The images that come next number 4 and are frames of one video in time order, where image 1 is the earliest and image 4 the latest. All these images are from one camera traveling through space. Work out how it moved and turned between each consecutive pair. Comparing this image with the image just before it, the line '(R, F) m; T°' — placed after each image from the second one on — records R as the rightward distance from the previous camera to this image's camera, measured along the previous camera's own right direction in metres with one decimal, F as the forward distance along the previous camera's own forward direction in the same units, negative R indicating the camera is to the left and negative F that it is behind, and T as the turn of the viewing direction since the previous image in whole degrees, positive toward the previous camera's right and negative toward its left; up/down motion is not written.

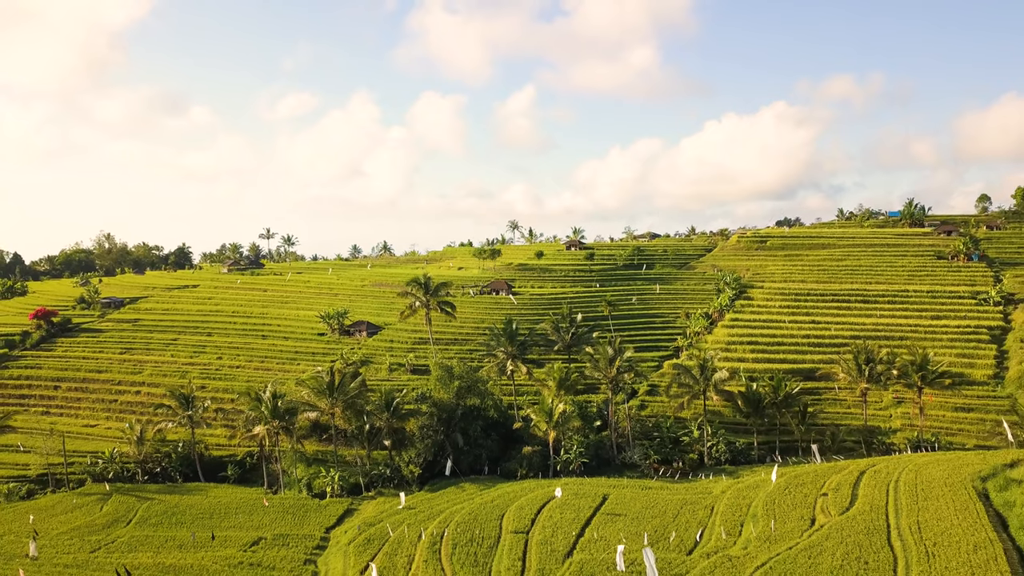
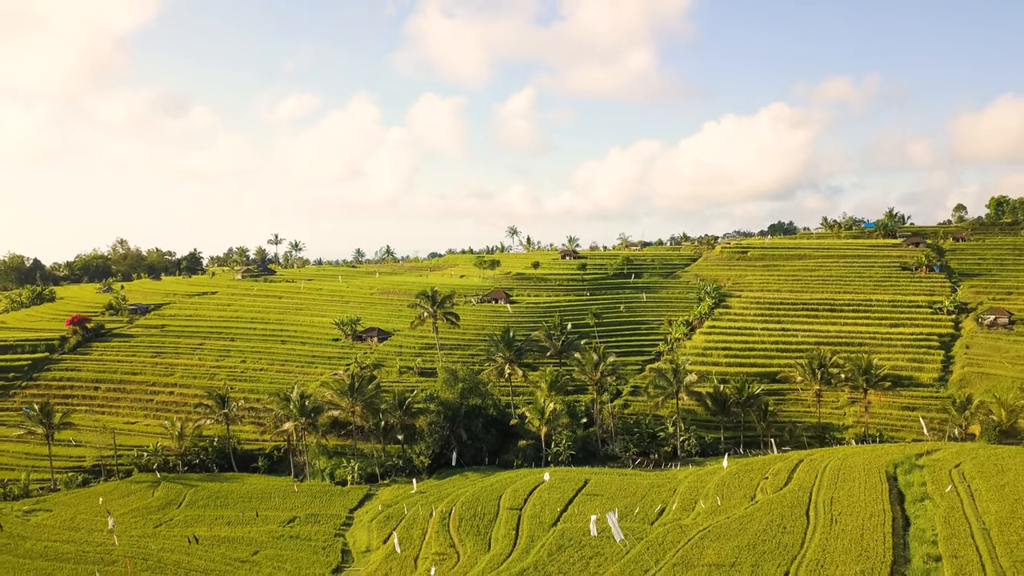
(+0.2, -6.8) m; 0°
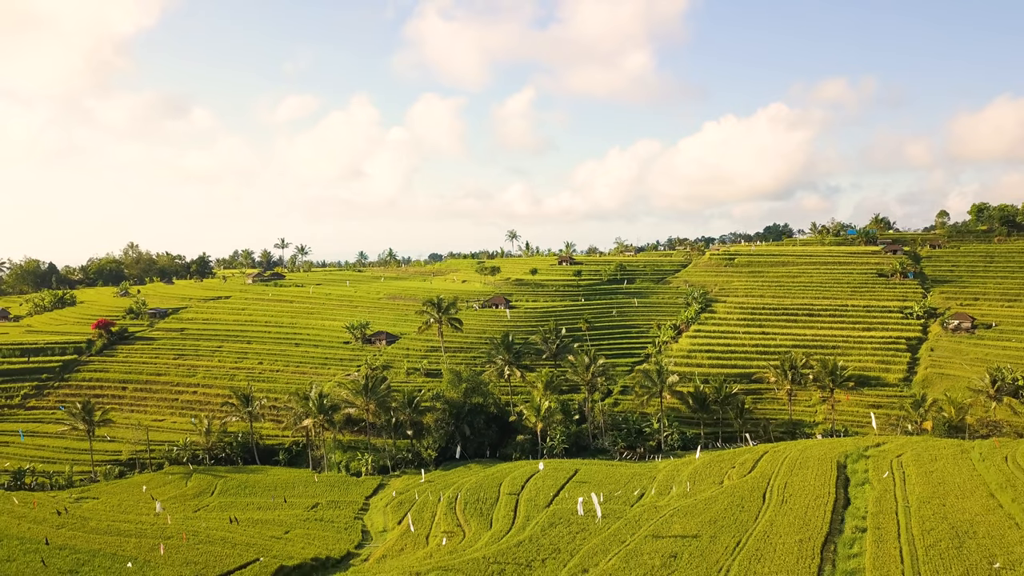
(+0.1, -5.4) m; 0°
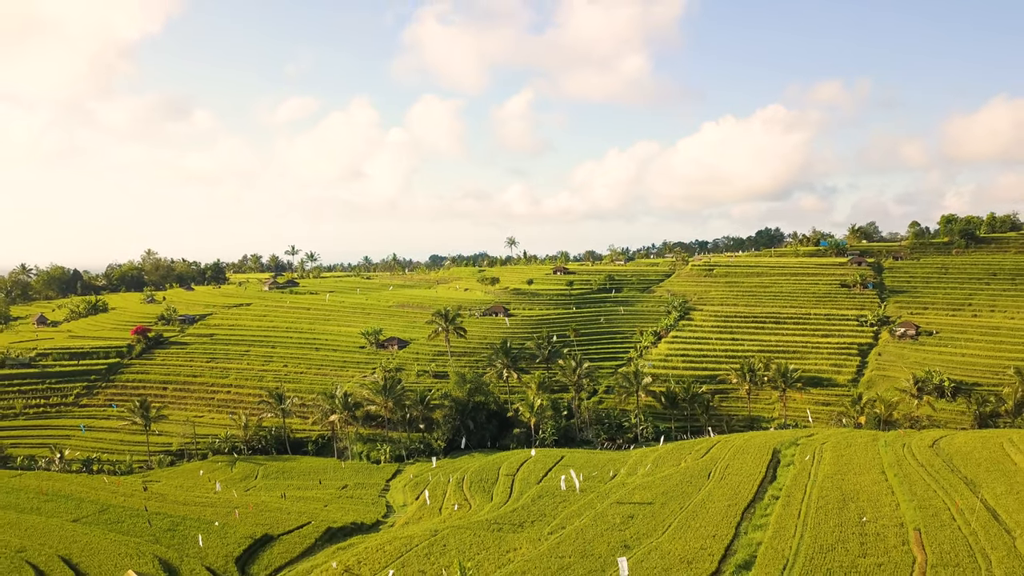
(+0.2, -9.8) m; 0°
